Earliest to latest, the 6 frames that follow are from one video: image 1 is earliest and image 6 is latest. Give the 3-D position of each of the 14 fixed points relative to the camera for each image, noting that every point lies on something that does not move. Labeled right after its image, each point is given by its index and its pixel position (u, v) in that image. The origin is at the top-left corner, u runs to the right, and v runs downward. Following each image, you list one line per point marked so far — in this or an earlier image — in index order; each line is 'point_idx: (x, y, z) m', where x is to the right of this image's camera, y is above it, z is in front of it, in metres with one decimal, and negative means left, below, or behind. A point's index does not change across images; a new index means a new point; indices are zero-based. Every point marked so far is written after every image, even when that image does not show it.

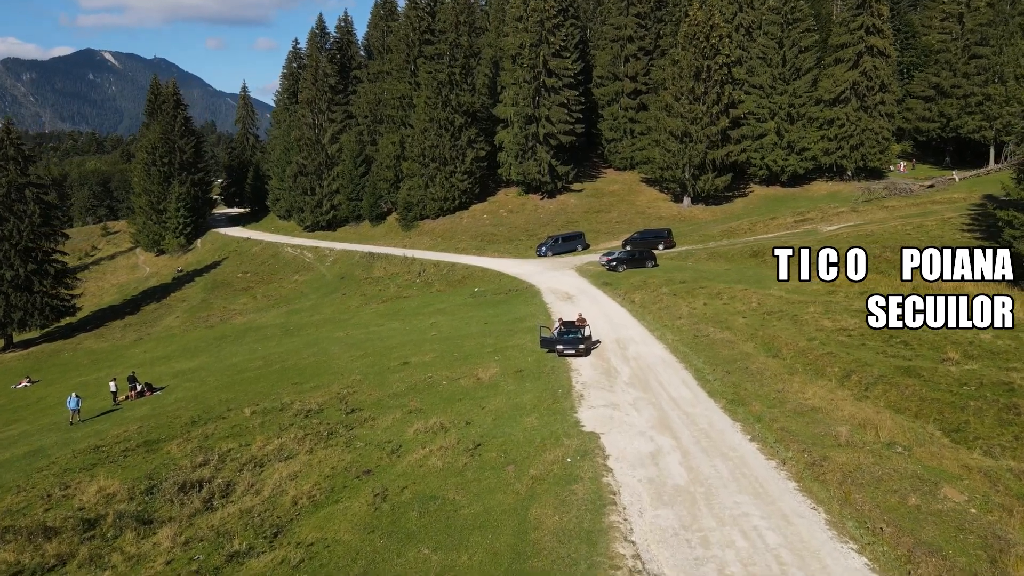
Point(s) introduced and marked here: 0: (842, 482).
0: (+6.2, -3.6, +13.4) m
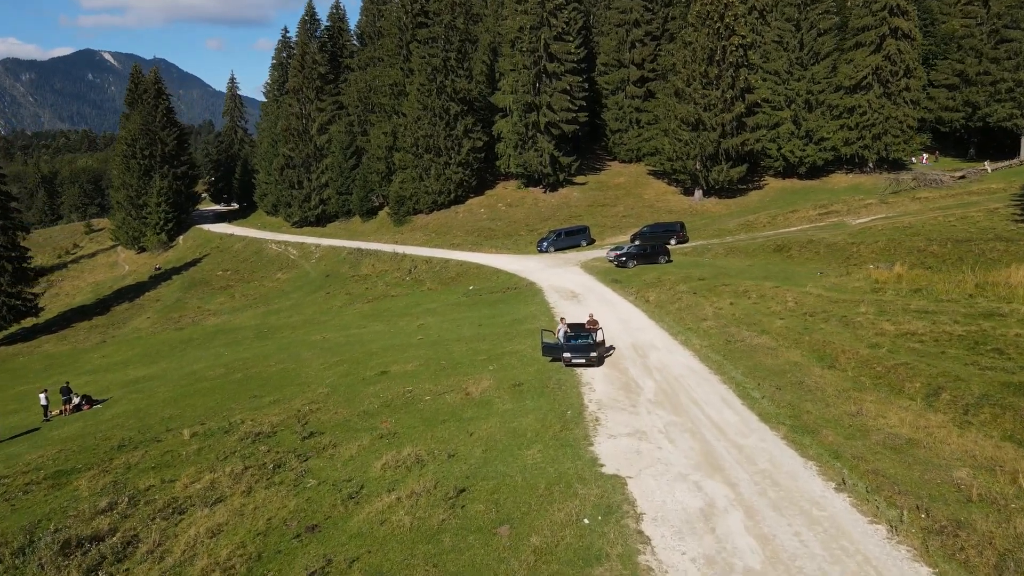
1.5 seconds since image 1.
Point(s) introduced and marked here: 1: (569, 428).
0: (+6.1, -3.5, +8.9) m
1: (+1.2, -3.0, +15.6) m
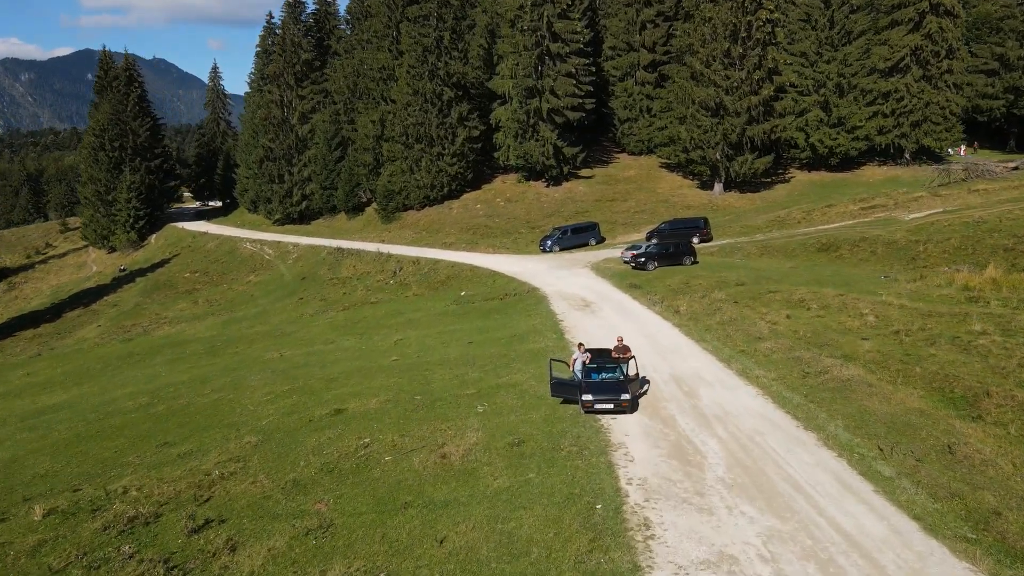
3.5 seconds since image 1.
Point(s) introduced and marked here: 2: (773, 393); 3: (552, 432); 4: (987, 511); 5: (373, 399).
0: (+6.0, -3.7, +2.6) m
1: (+1.2, -3.3, +9.3) m
2: (+5.7, -2.3, +15.9) m
3: (+0.8, -2.8, +14.1) m
4: (+6.4, -3.0, +9.7) m
5: (-3.8, -3.0, +19.5) m
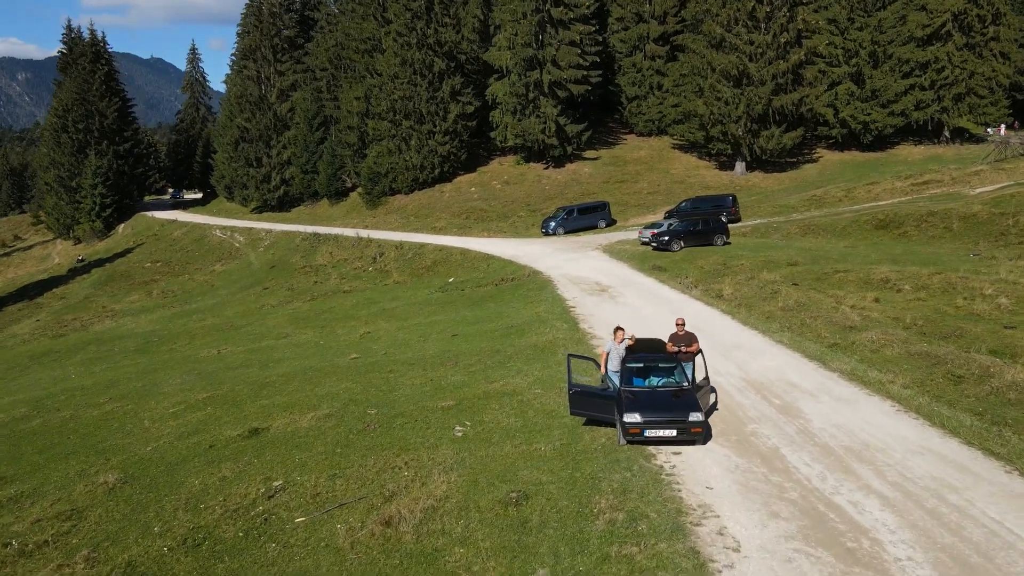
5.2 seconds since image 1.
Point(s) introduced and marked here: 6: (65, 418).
0: (+6.0, -3.1, -3.2) m
1: (+1.1, -2.6, +3.4) m
2: (+5.7, -1.7, +10.0) m
3: (+0.7, -2.2, +8.2) m
4: (+6.3, -2.3, +3.9) m
5: (-3.8, -2.4, +13.6) m
6: (-10.5, -3.1, +17.0) m
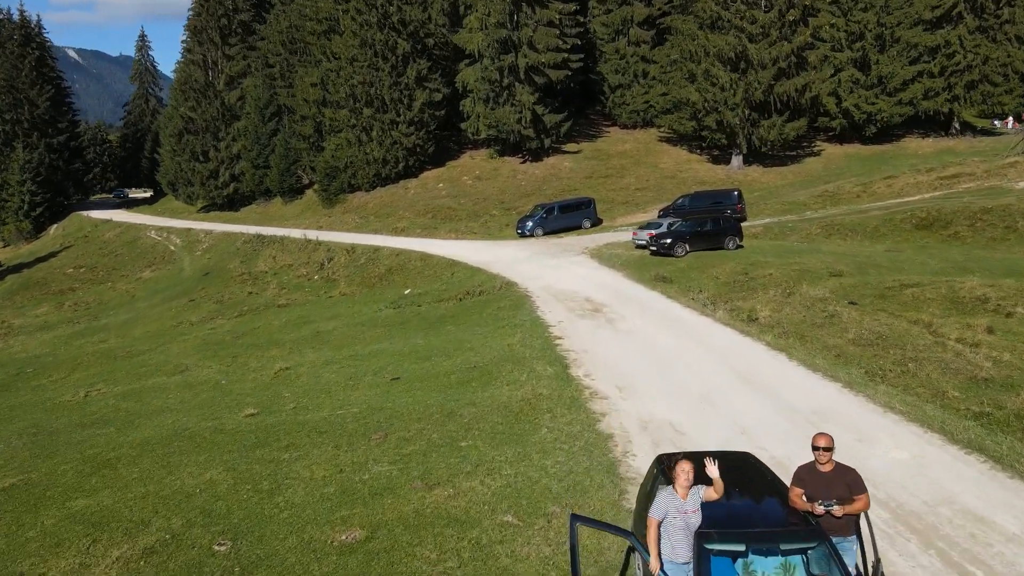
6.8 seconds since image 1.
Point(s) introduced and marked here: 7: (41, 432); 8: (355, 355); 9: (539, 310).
0: (+6.0, -3.6, -8.4) m
1: (+0.9, -3.1, -2.0) m
2: (+5.3, -2.1, +4.7) m
3: (+0.4, -2.6, +2.8) m
4: (+6.1, -2.8, -1.3) m
5: (-4.4, -2.9, +8.0) m
6: (-11.1, -3.6, +11.2) m
7: (-9.4, -2.9, +14.6) m
8: (-3.8, -1.6, +17.2) m
9: (+0.6, -0.5, +17.8) m
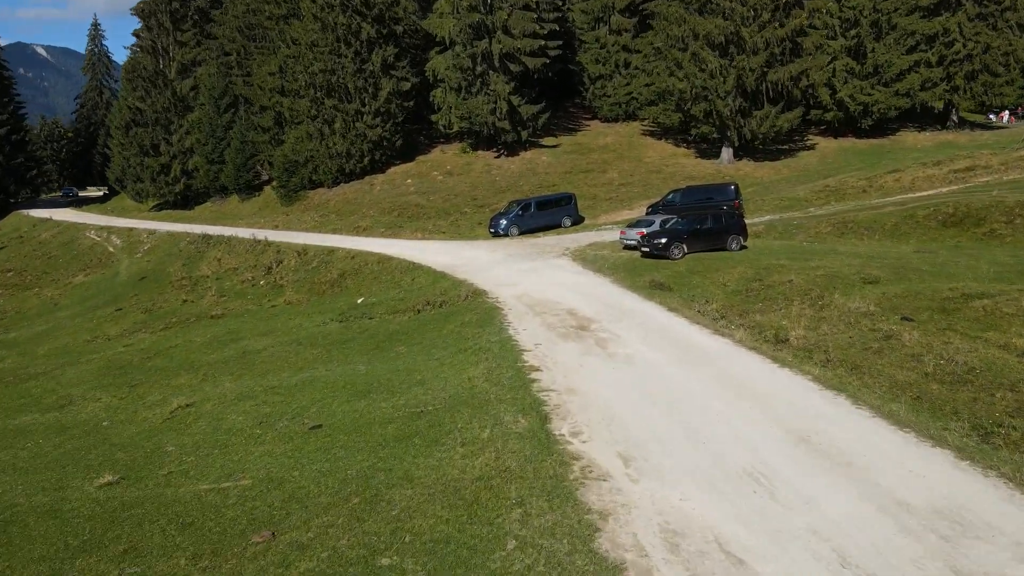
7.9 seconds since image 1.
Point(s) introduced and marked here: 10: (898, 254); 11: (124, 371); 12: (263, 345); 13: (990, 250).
0: (+6.1, -3.8, -11.8) m
1: (+0.8, -3.3, -5.5) m
2: (+5.0, -2.3, +1.4) m
3: (+0.1, -2.9, -0.7) m
4: (+6.0, -3.0, -4.7) m
5: (-4.7, -3.1, +4.4) m
6: (-11.6, -3.9, +7.4) m
7: (-10.0, -3.1, +10.7) m
8: (-4.5, -1.8, +13.6) m
9: (-0.1, -0.8, +14.2) m
10: (+10.2, +0.9, +19.0) m
11: (-9.5, -2.0, +17.7) m
12: (-6.3, -1.4, +18.0) m
13: (+12.7, +1.1, +19.1) m
